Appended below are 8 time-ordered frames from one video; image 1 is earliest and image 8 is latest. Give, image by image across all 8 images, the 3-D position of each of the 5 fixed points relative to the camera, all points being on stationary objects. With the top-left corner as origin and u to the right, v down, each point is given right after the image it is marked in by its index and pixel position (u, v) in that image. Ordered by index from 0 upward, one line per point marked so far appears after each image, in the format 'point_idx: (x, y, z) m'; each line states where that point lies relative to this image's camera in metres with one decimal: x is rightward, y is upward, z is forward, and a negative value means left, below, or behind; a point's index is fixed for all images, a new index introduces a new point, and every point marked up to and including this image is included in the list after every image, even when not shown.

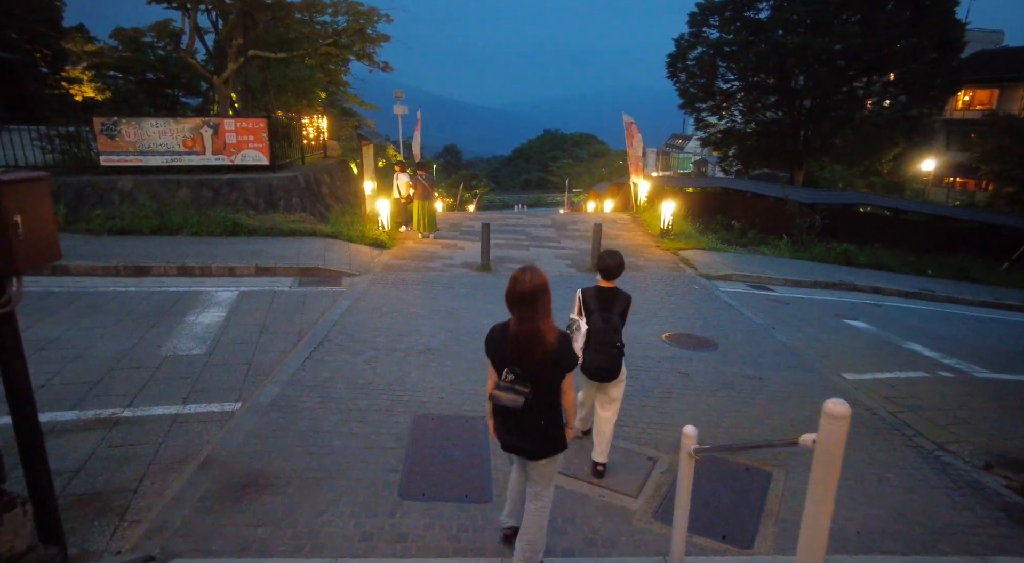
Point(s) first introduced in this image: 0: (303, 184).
0: (-5.0, +2.3, +13.6) m
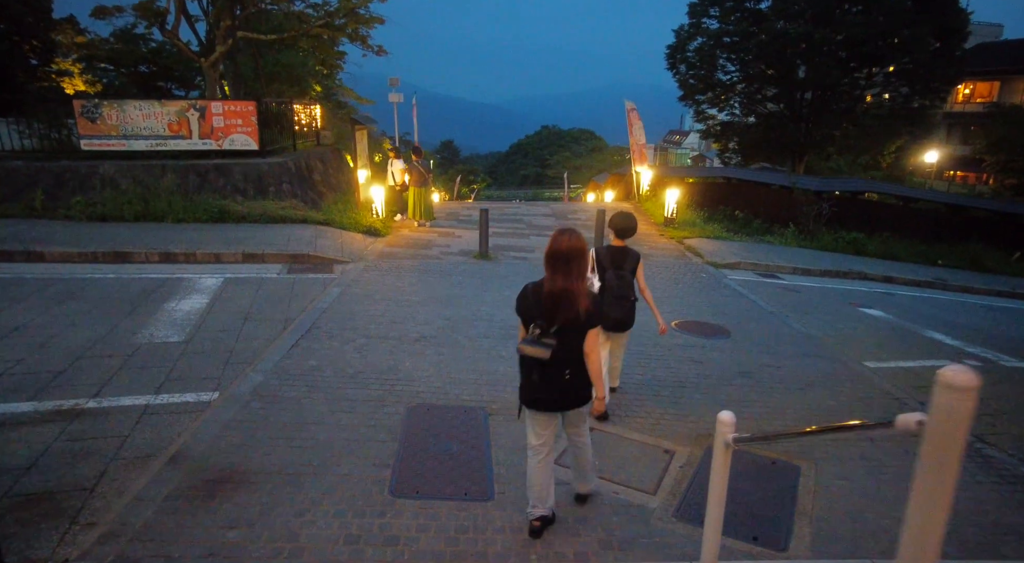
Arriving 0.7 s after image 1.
0: (-5.0, +2.5, +13.1) m
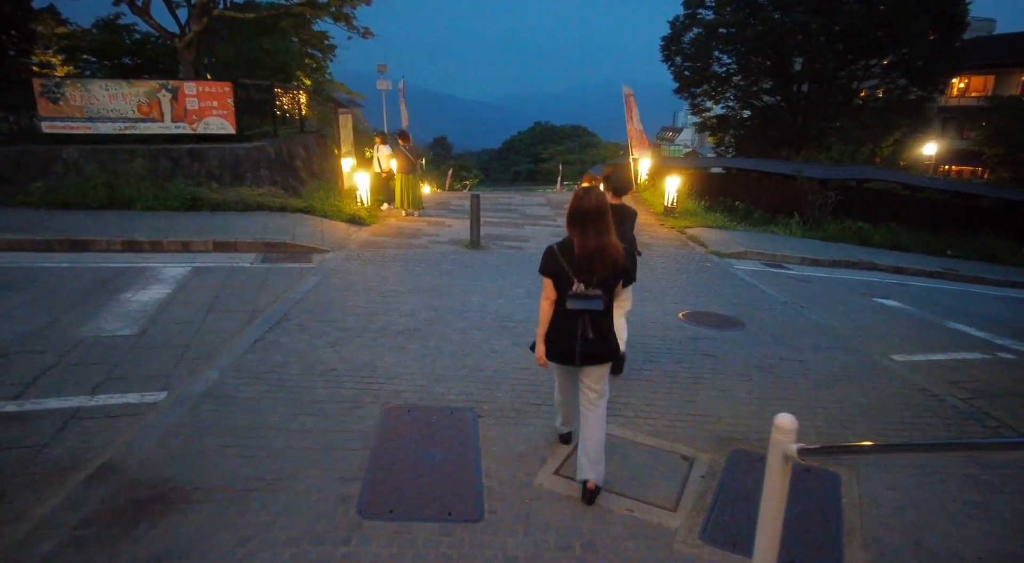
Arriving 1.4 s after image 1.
0: (-5.1, +2.7, +12.4) m
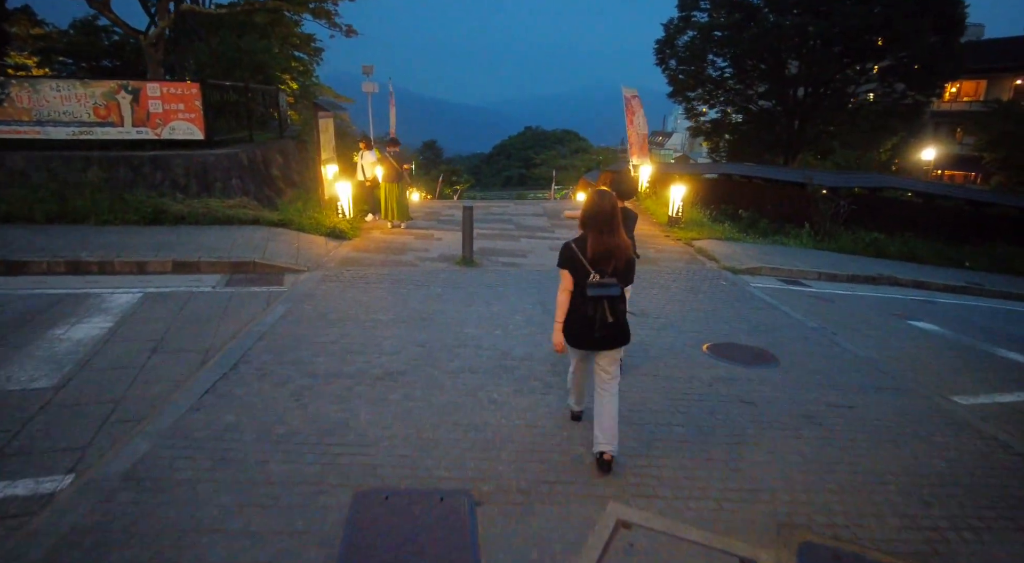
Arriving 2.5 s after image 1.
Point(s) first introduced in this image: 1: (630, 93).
0: (-5.2, +2.3, +11.4) m
1: (+3.3, +5.3, +16.1) m
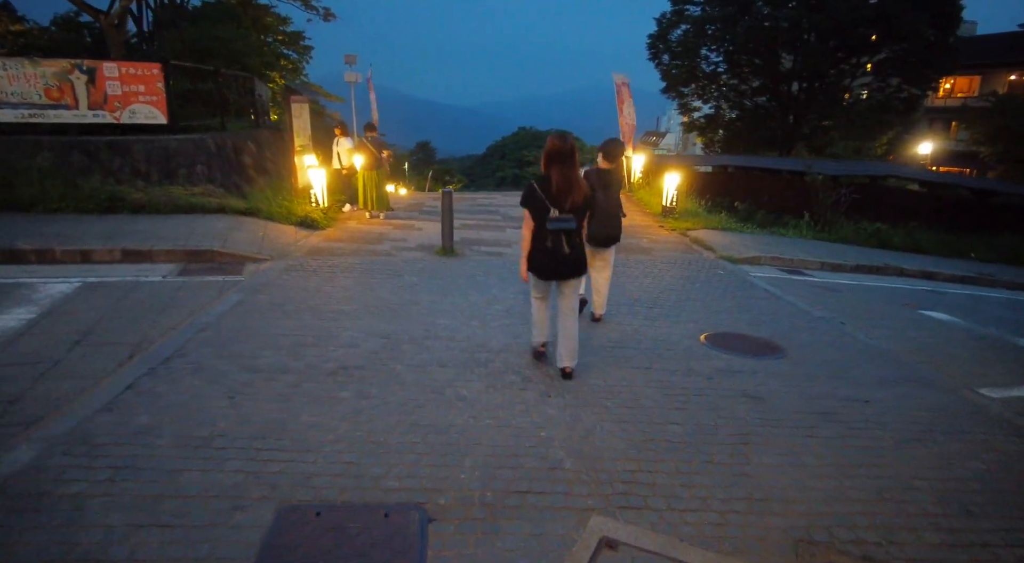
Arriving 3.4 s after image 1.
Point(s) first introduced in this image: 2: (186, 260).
0: (-5.5, +2.4, +10.7) m
1: (+2.9, +5.4, +15.5) m
2: (-4.2, +0.3, +7.4) m
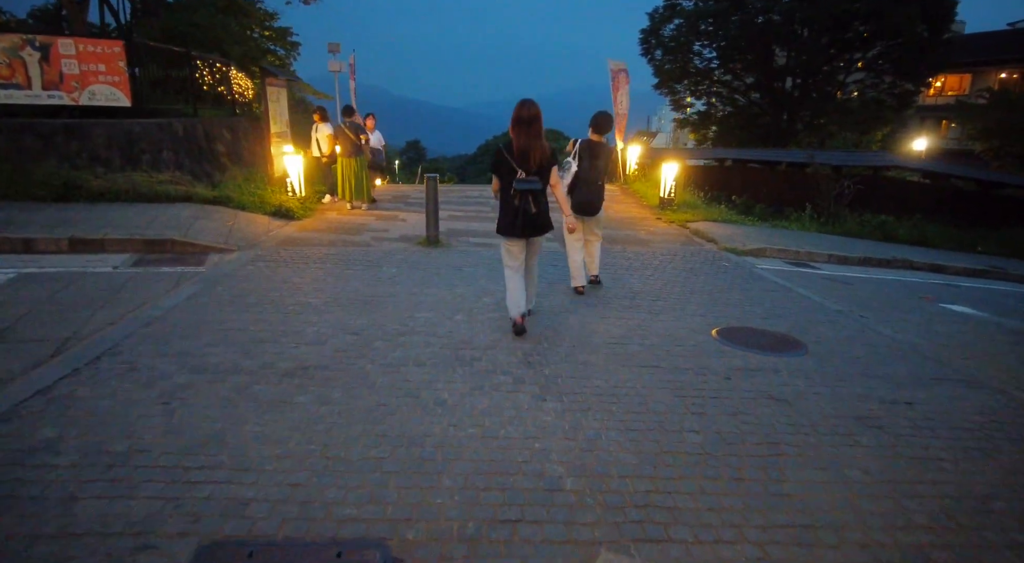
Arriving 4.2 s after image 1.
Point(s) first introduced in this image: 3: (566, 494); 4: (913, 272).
0: (-5.7, +2.5, +10.0) m
1: (+2.7, +5.5, +14.9) m
2: (-4.4, +0.4, +6.7) m
3: (+0.3, -1.0, +2.7) m
4: (+7.1, +0.2, +10.2) m
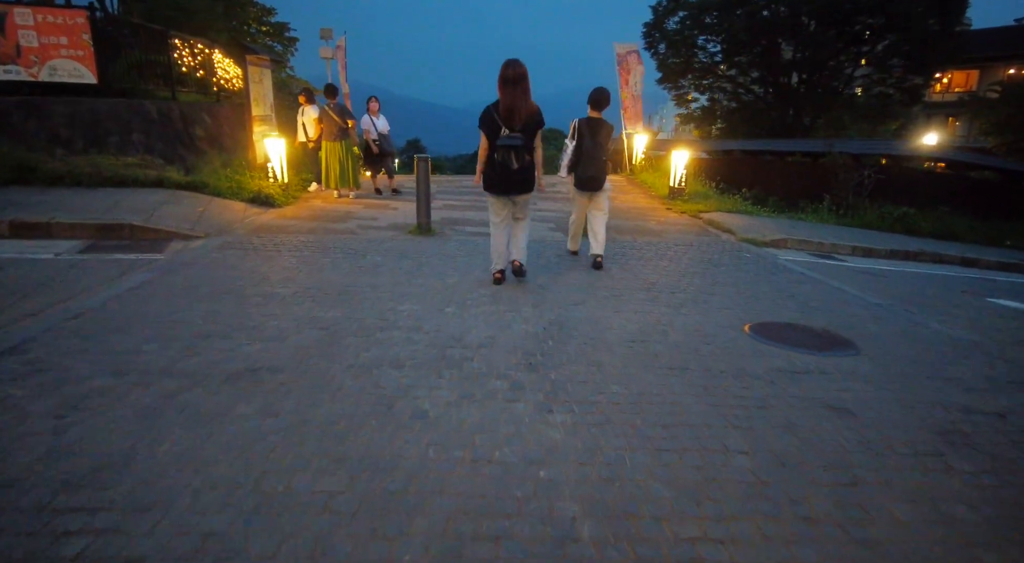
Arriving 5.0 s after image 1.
0: (-5.7, +2.6, +9.2) m
1: (+2.7, +5.6, +14.2) m
2: (-4.4, +0.5, +6.0) m
3: (+0.2, -0.9, +2.0) m
4: (+7.1, +0.3, +9.4) m
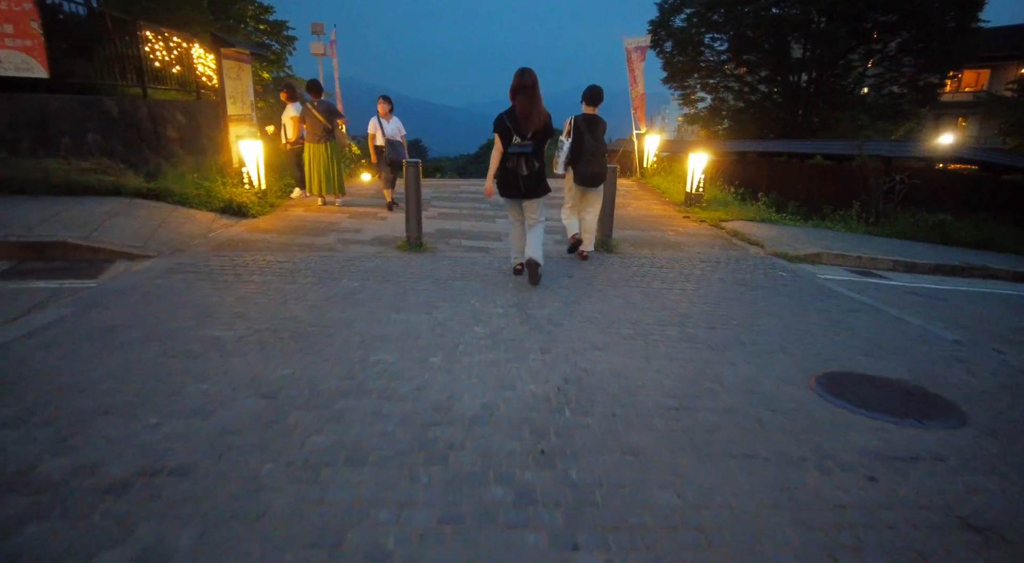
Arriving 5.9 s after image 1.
0: (-5.7, +2.4, +8.3) m
1: (+2.7, +5.4, +13.2) m
2: (-4.3, +0.2, +5.1) m
3: (+0.3, -1.2, +1.1) m
4: (+7.1, 0.0, +8.5) m
